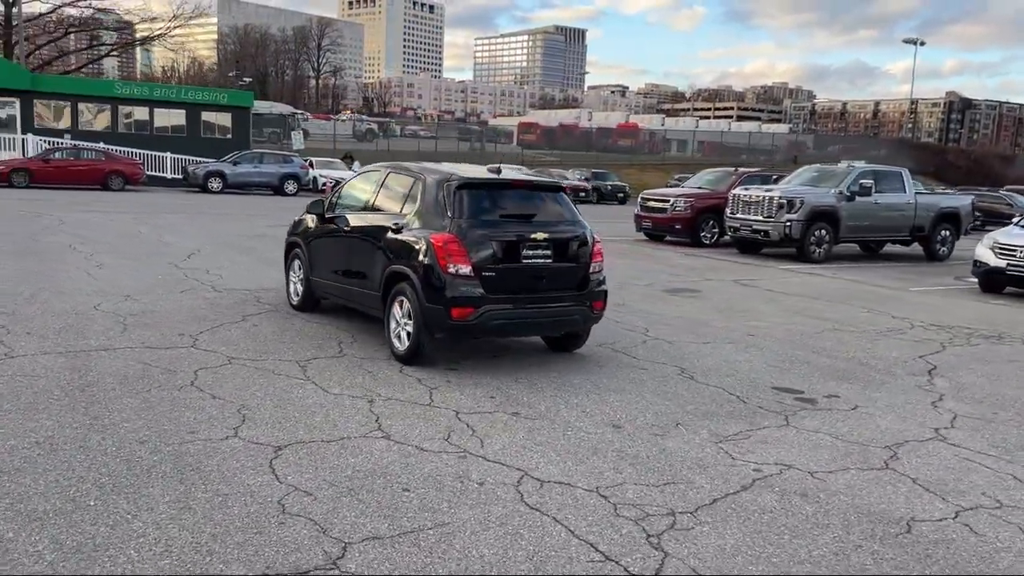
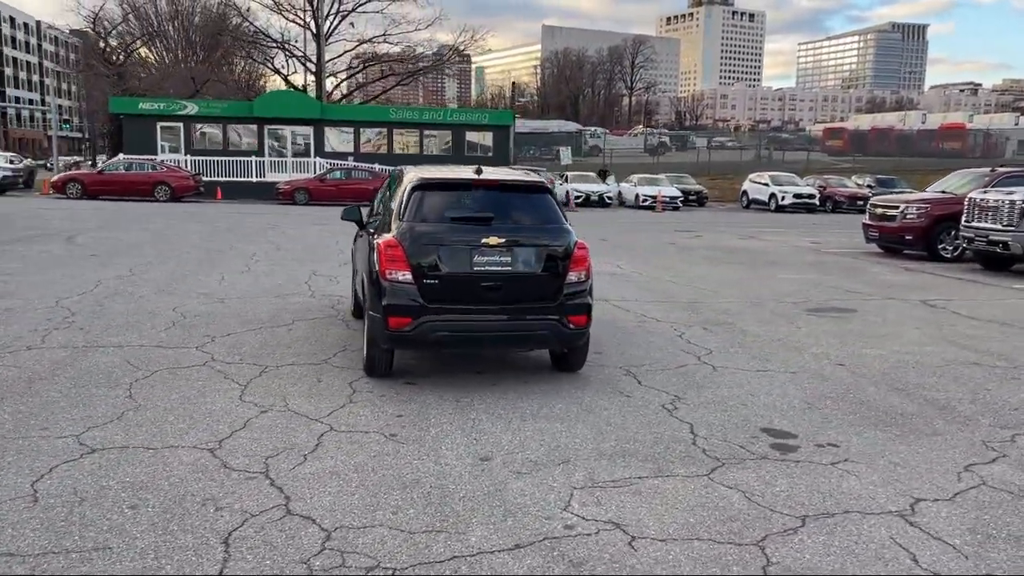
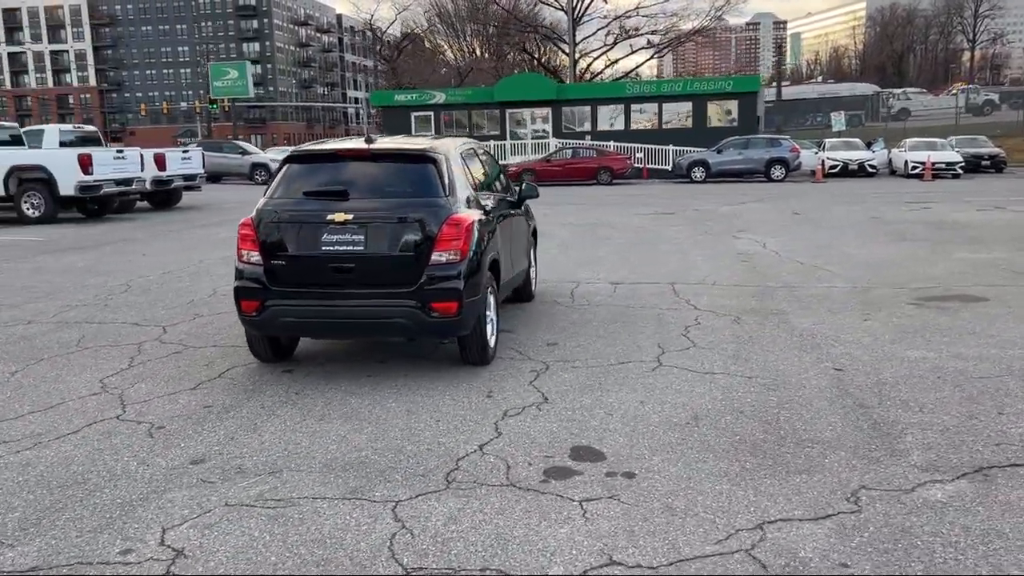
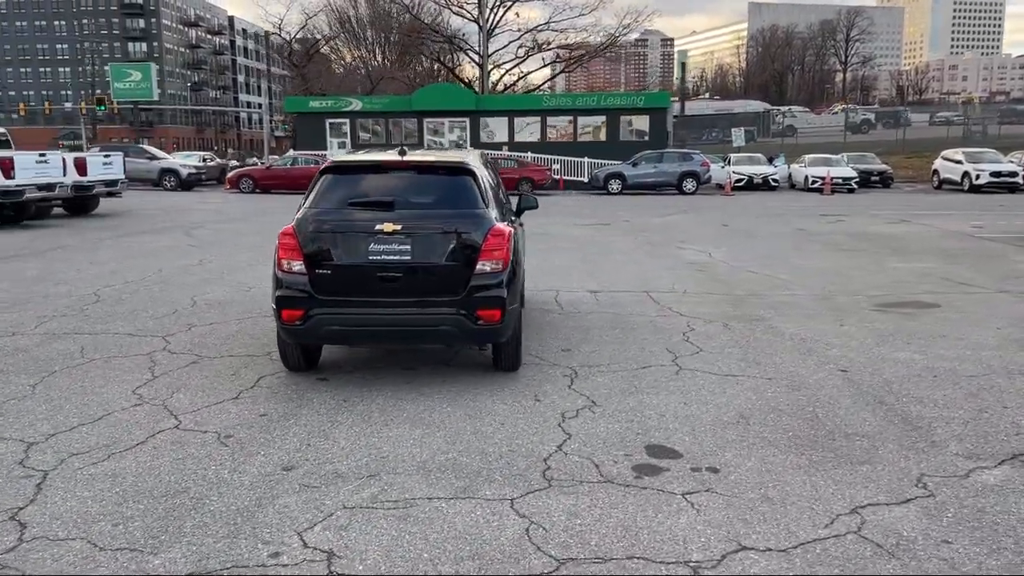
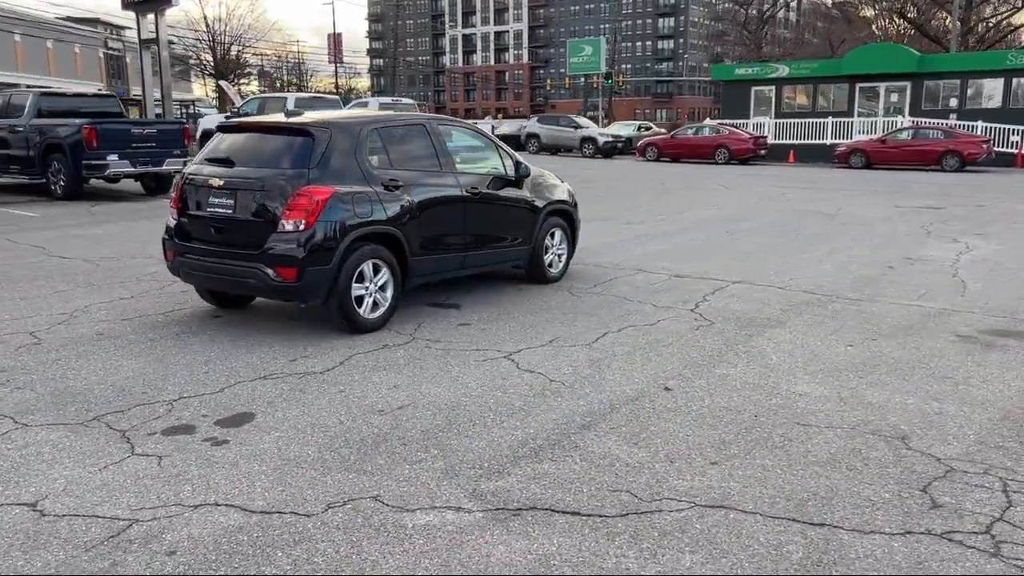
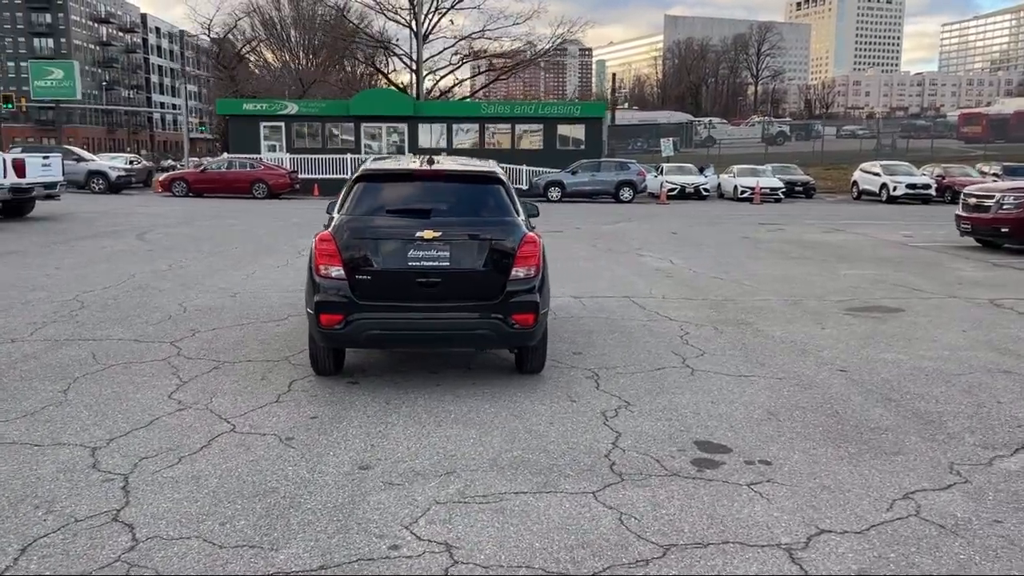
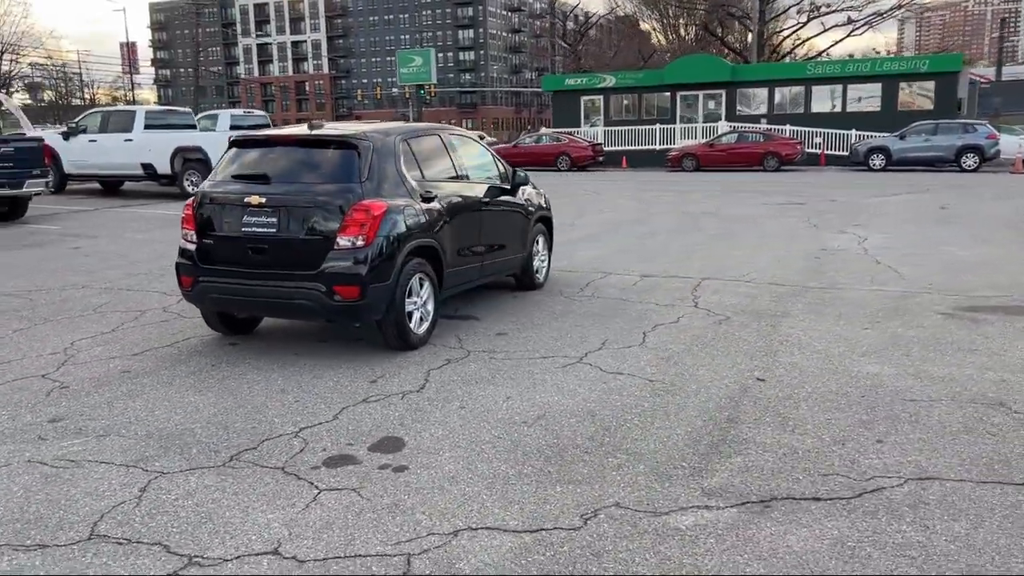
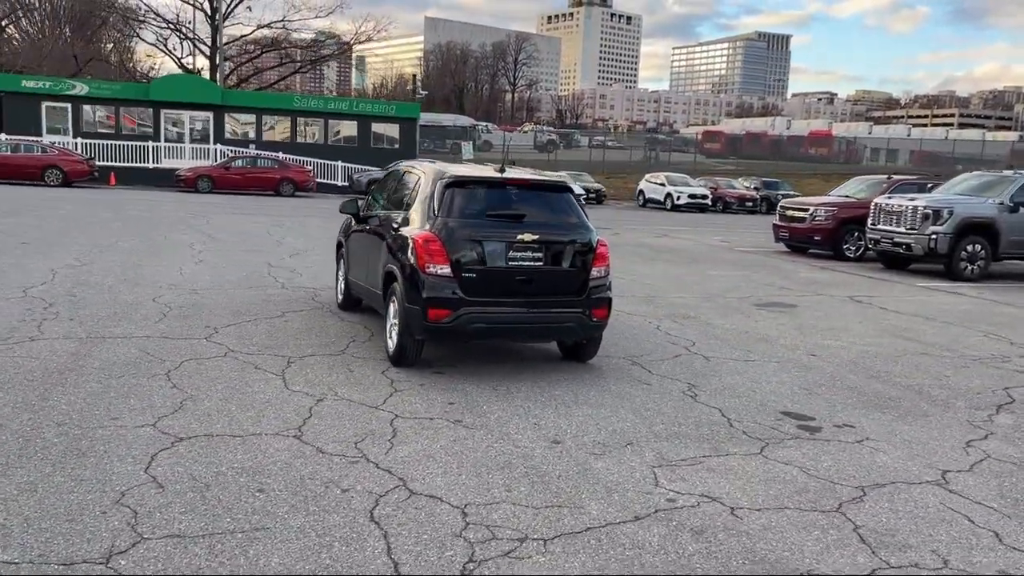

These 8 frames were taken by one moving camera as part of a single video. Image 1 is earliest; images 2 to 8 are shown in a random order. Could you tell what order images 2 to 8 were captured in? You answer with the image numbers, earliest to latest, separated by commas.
8, 2, 6, 4, 3, 7, 5
